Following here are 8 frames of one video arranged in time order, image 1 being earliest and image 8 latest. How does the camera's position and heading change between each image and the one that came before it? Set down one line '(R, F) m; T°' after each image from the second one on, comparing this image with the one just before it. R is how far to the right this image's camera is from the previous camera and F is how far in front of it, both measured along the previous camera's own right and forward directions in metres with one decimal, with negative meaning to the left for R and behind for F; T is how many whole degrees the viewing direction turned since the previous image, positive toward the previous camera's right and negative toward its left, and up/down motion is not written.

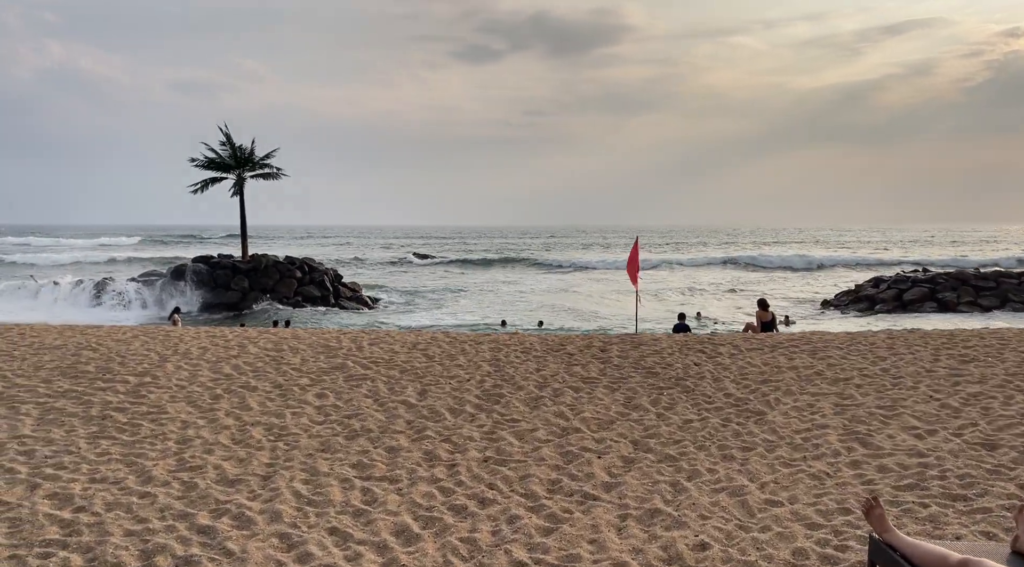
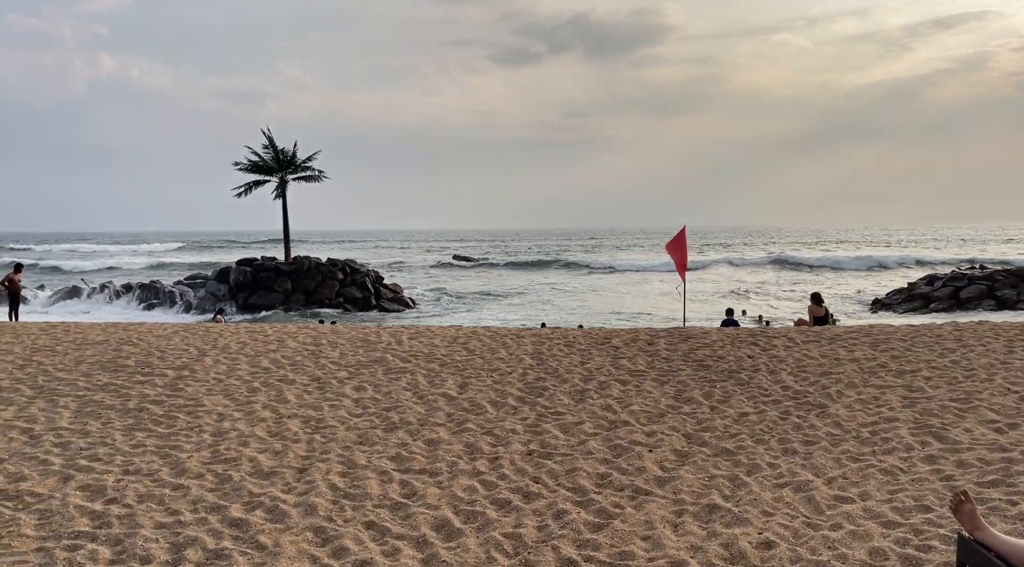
(0.0, +0.5) m; -3°
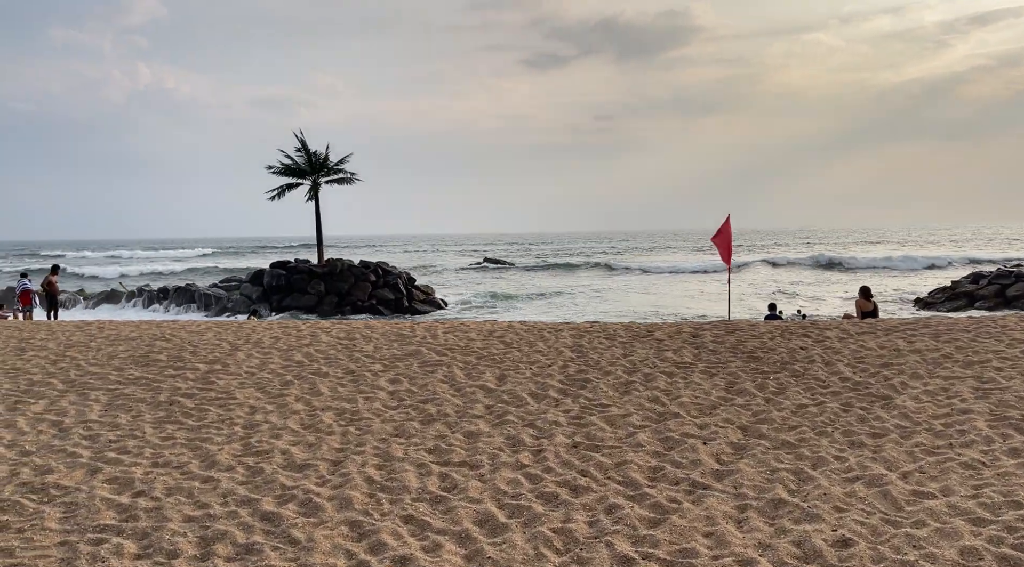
(-0.1, +0.5) m; -2°
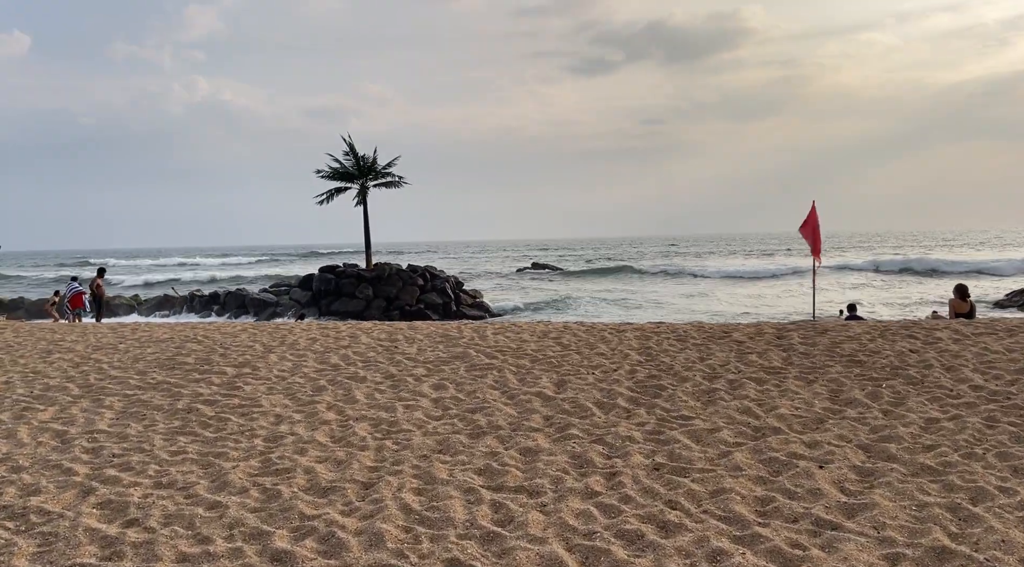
(-0.1, +1.5) m; -3°
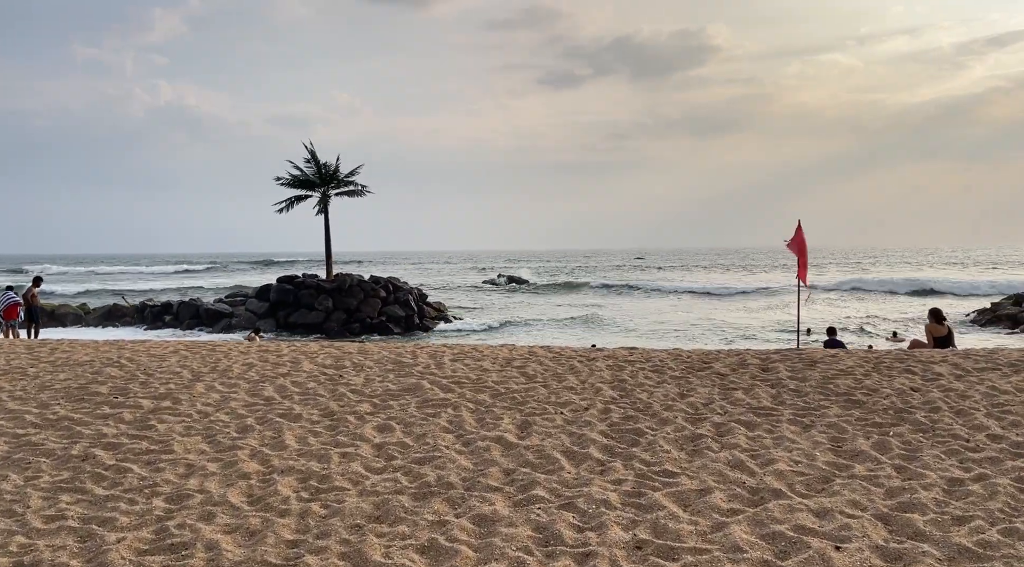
(+0.1, +1.2) m; +2°
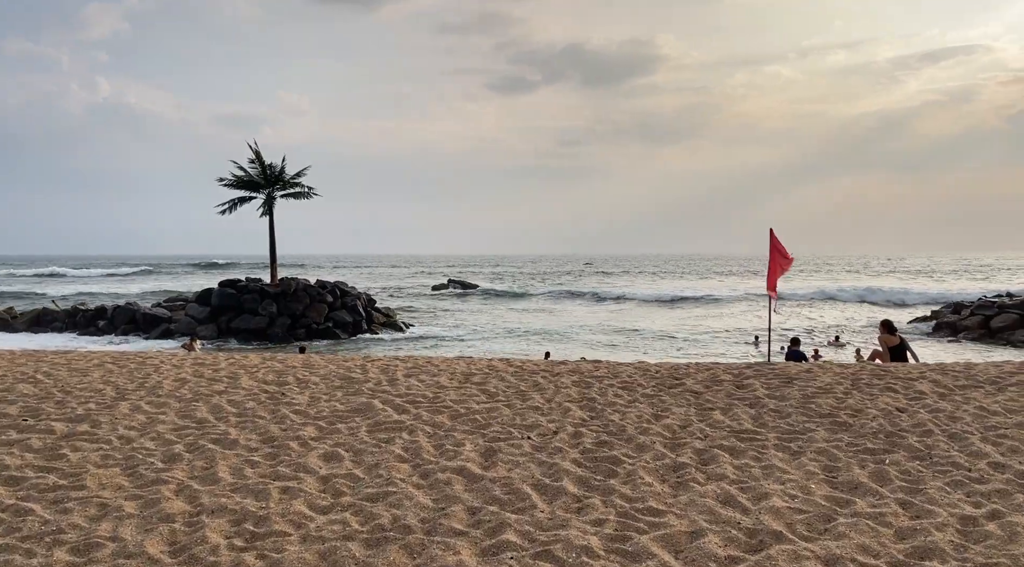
(-0.1, +0.8) m; +3°
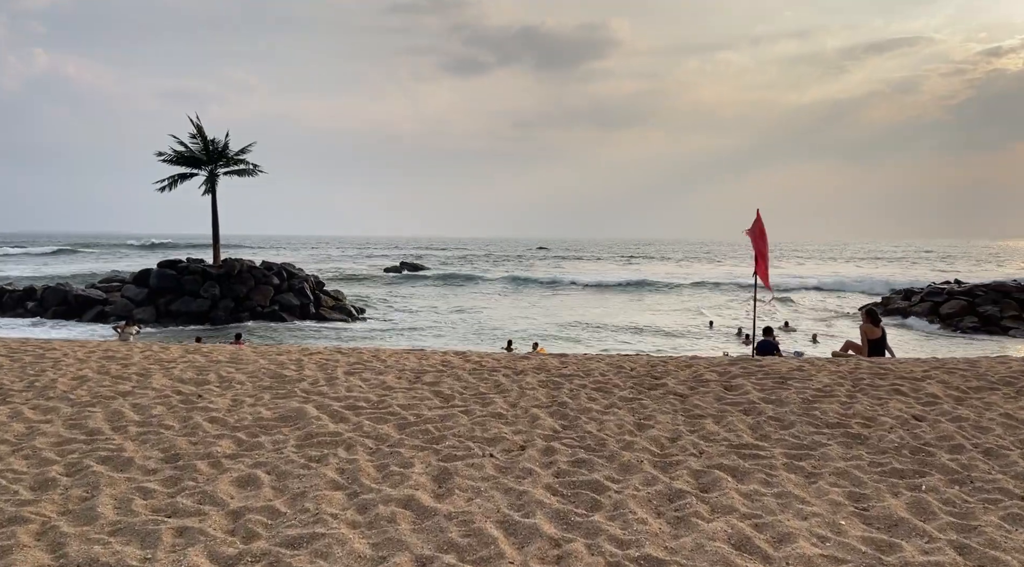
(-0.1, +1.4) m; +3°
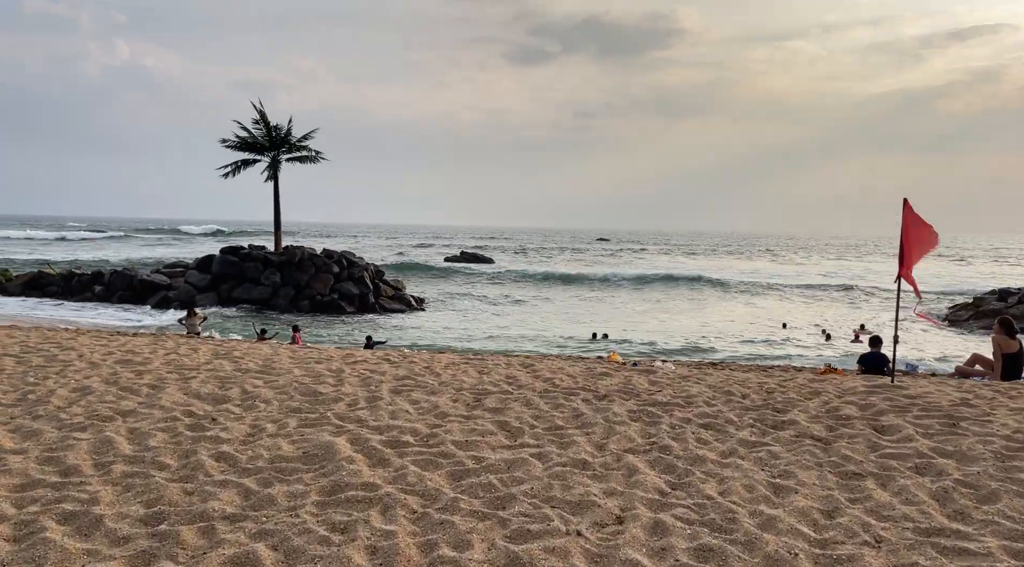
(-0.2, +2.0) m; -4°
